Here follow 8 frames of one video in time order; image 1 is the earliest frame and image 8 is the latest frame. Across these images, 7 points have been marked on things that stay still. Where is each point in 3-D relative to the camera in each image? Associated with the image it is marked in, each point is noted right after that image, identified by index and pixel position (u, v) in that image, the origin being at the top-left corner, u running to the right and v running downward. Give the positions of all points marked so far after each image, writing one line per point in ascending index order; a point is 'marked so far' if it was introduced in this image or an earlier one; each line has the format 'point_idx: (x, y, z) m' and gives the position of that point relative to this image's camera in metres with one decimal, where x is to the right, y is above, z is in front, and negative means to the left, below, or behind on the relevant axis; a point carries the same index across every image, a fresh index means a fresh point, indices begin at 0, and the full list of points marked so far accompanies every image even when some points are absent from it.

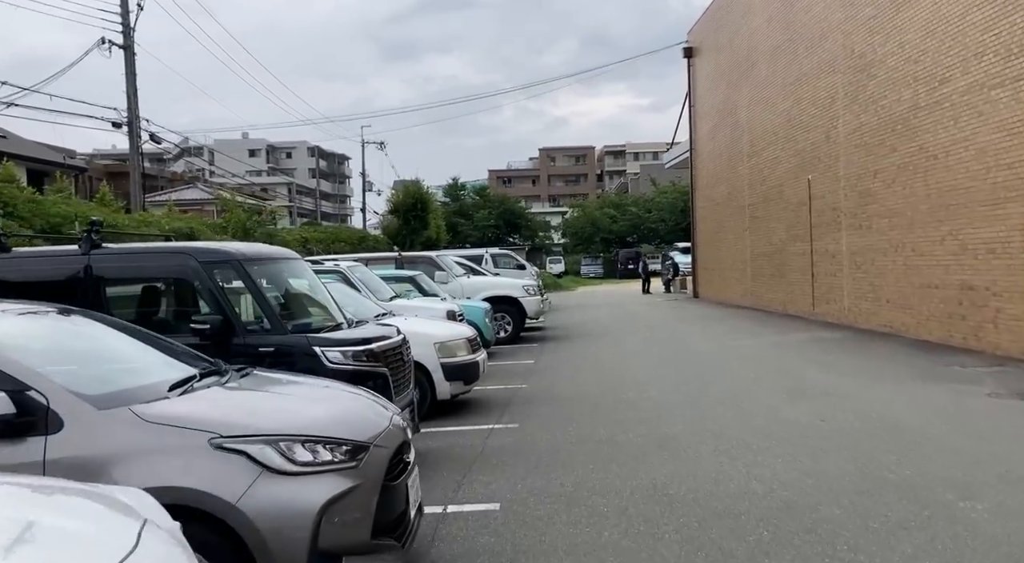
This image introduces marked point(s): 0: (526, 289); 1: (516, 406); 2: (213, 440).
0: (+0.3, -0.2, +17.4) m
1: (+0.1, -1.6, +9.6) m
2: (-1.4, -0.7, +3.5) m
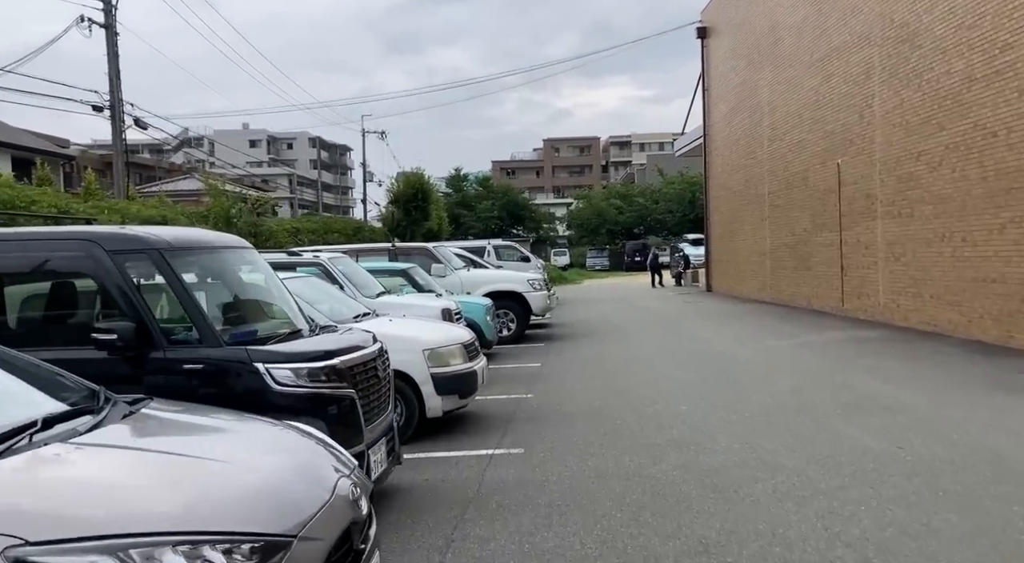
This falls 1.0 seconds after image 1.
0: (+0.4, -0.1, +15.9) m
1: (+0.1, -1.5, +8.1) m
2: (-1.3, -0.7, +2.0) m
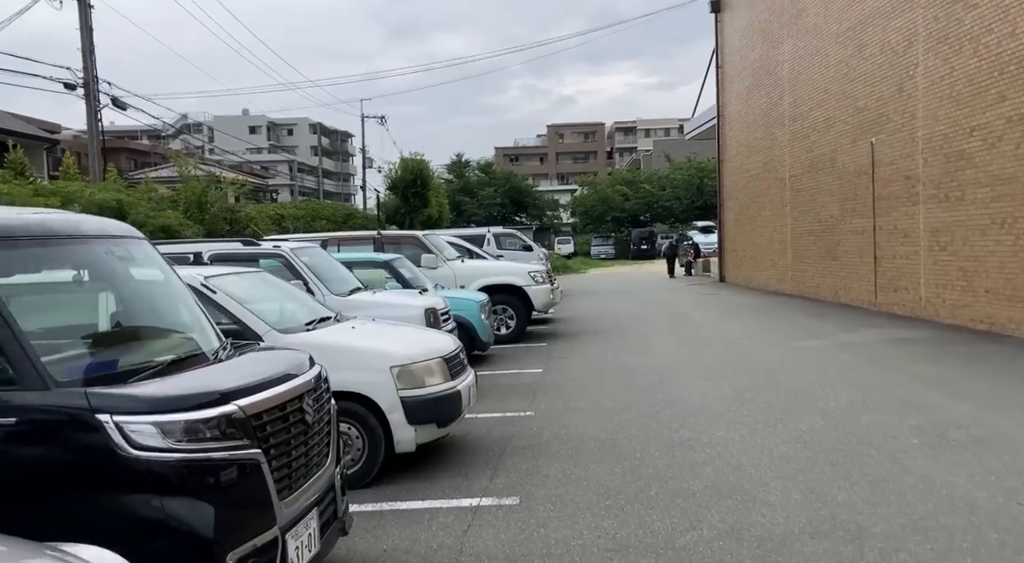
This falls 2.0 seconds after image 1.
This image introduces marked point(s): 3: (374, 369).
0: (+0.4, +0.1, +14.3) m
1: (0.0, -1.5, +6.5) m
2: (-1.4, -0.8, +0.4) m
3: (-1.1, -0.7, +5.8) m
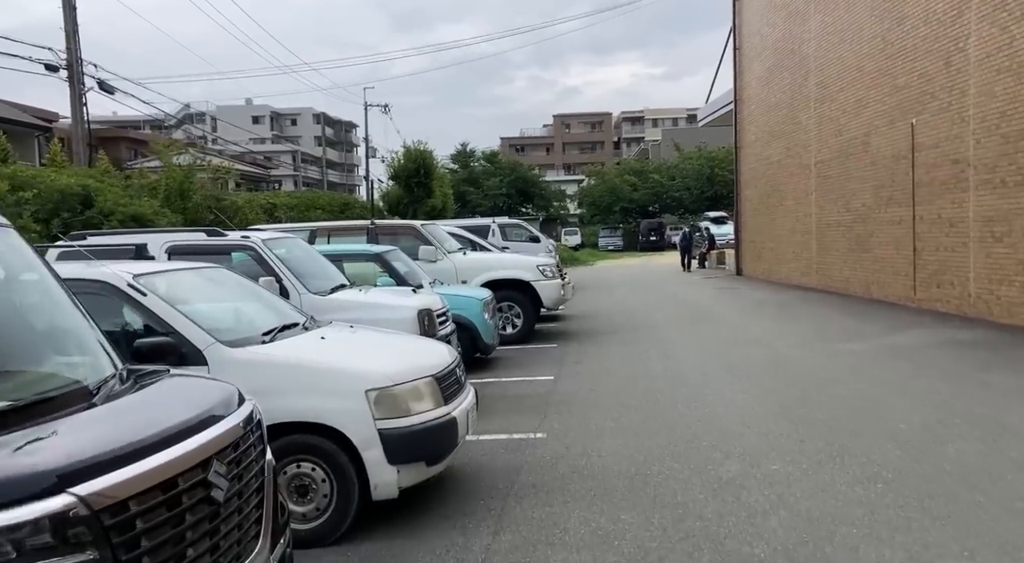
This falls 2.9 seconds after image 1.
0: (+0.5, +0.2, +13.0) m
1: (+0.1, -1.5, +5.3) m
2: (-1.4, -0.9, -0.8) m
3: (-1.0, -0.7, +4.6) m
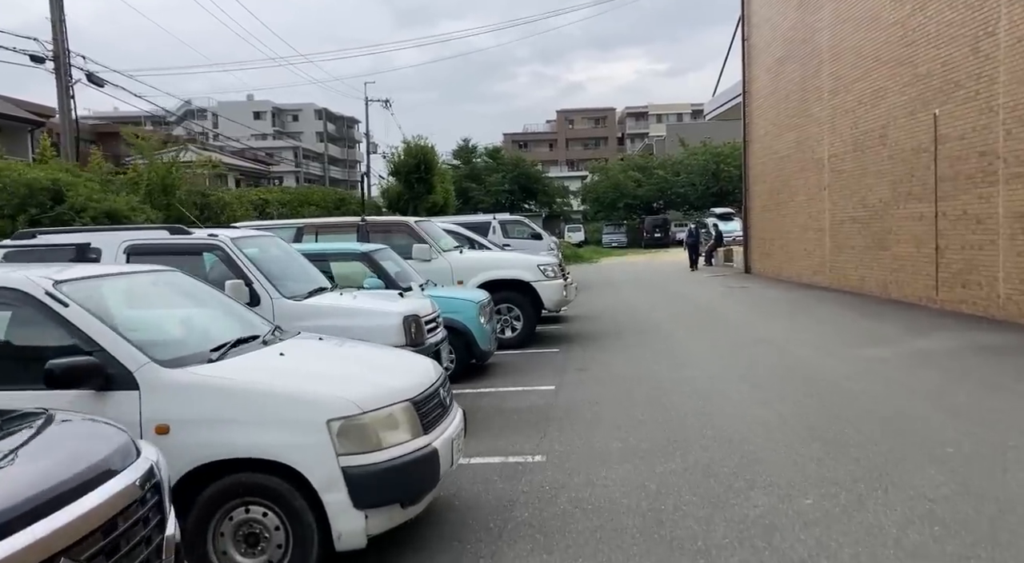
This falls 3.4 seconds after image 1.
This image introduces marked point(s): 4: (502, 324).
0: (+0.5, +0.2, +12.3) m
1: (+0.1, -1.5, +4.5) m
2: (-1.5, -0.9, -1.6) m
3: (-1.1, -0.7, +3.8) m
4: (-0.2, -0.7, +12.3) m
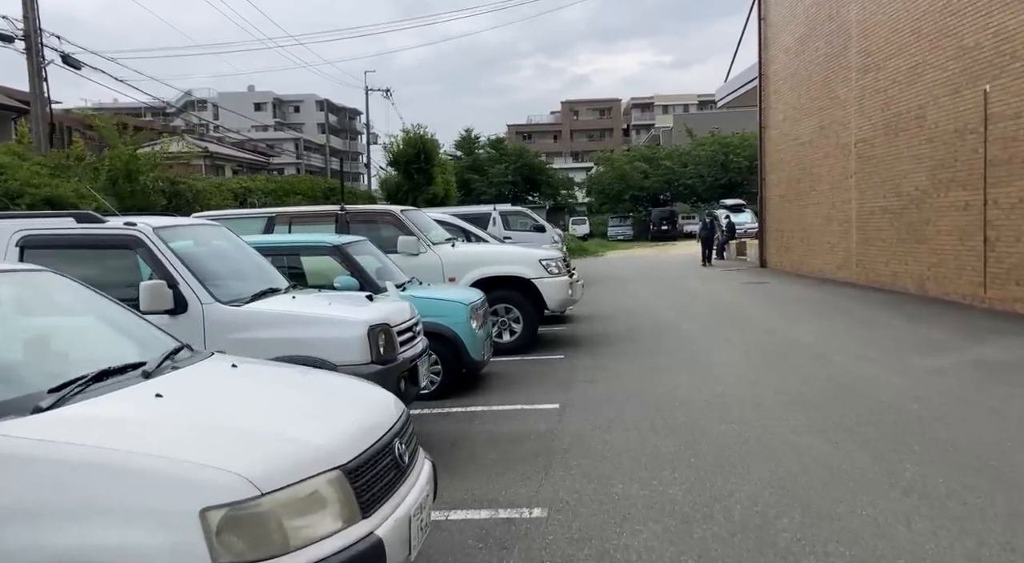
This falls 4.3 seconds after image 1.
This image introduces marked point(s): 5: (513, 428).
0: (+0.5, +0.2, +10.8) m
1: (0.0, -1.6, +3.1) m
2: (-1.6, -1.0, -3.0) m
3: (-1.1, -0.8, +2.4) m
4: (-0.2, -0.7, +10.9) m
5: (0.0, -1.3, +6.8) m
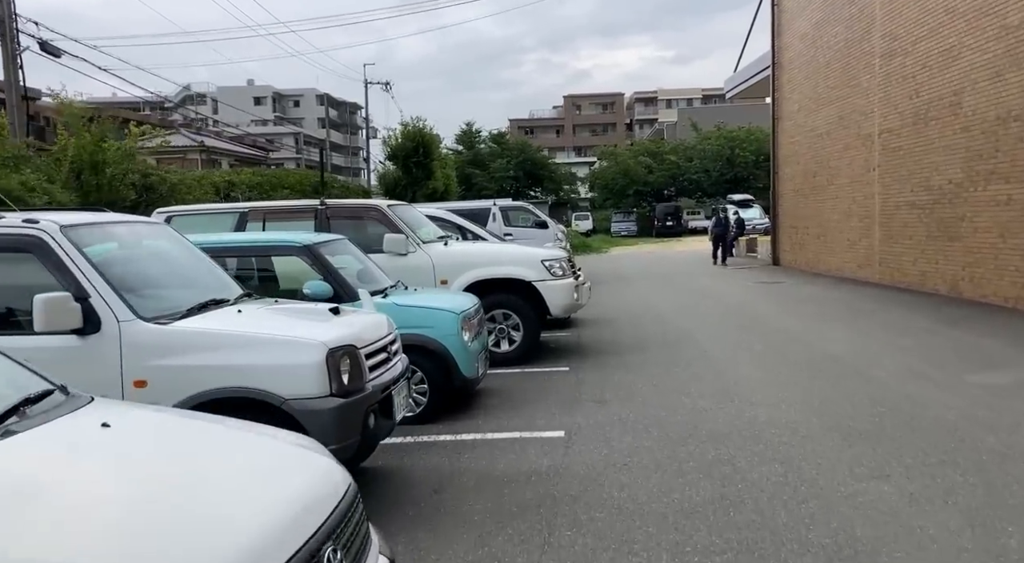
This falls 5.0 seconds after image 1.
0: (+0.5, +0.2, +9.7) m
1: (0.0, -1.6, +2.0) m
2: (-1.7, -1.1, -4.1) m
3: (-1.2, -0.9, +1.3) m
4: (-0.2, -0.7, +9.8) m
5: (0.0, -1.4, +5.7) m
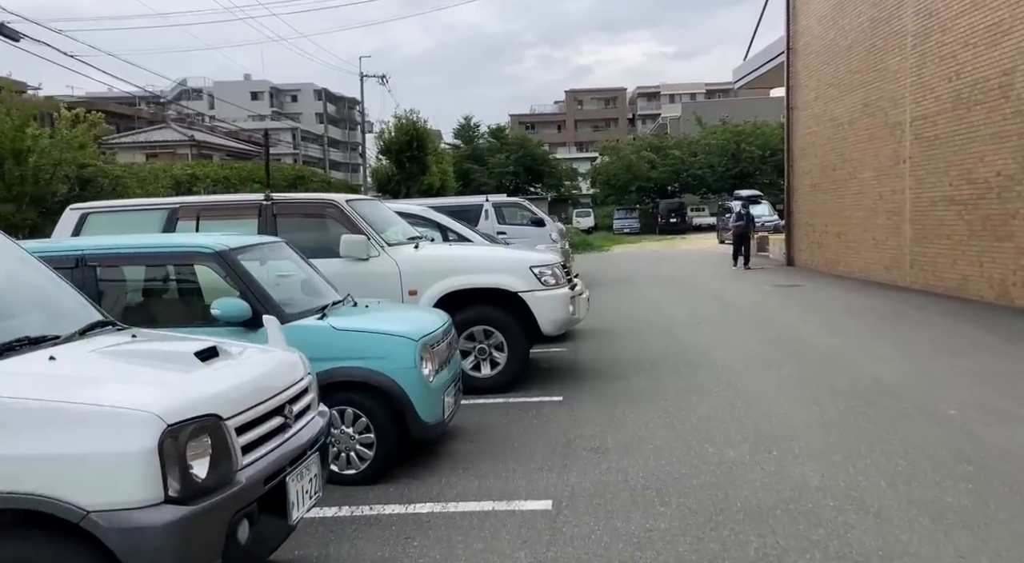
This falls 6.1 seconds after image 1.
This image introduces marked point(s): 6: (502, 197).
0: (+0.3, +0.1, +8.1) m
1: (-0.2, -1.8, +0.4) m
2: (-1.9, -1.3, -5.7) m
3: (-1.4, -1.0, -0.3) m
4: (-0.4, -0.8, +8.2) m
5: (-0.2, -1.5, +4.1) m
6: (-0.3, +2.0, +18.0) m
